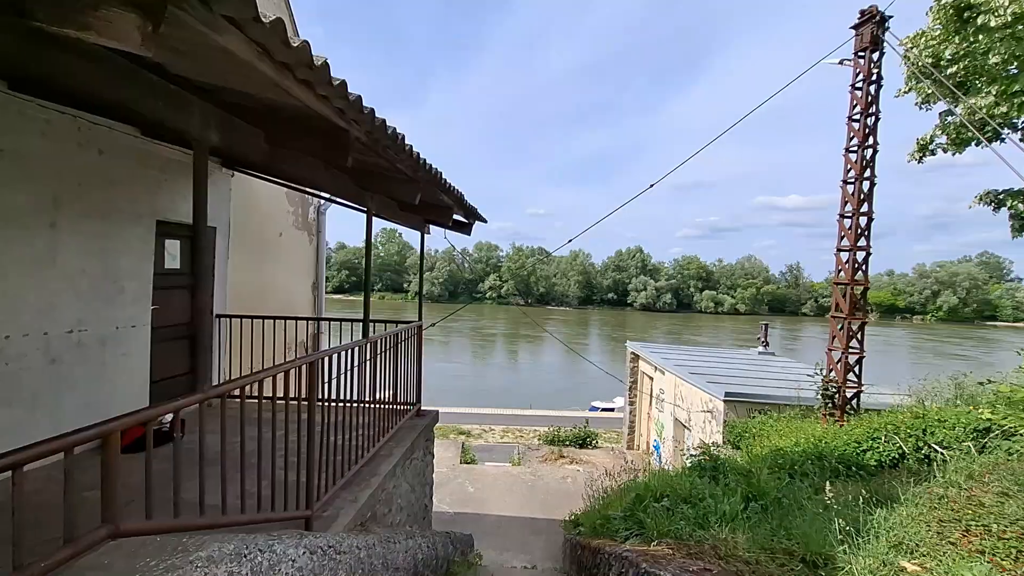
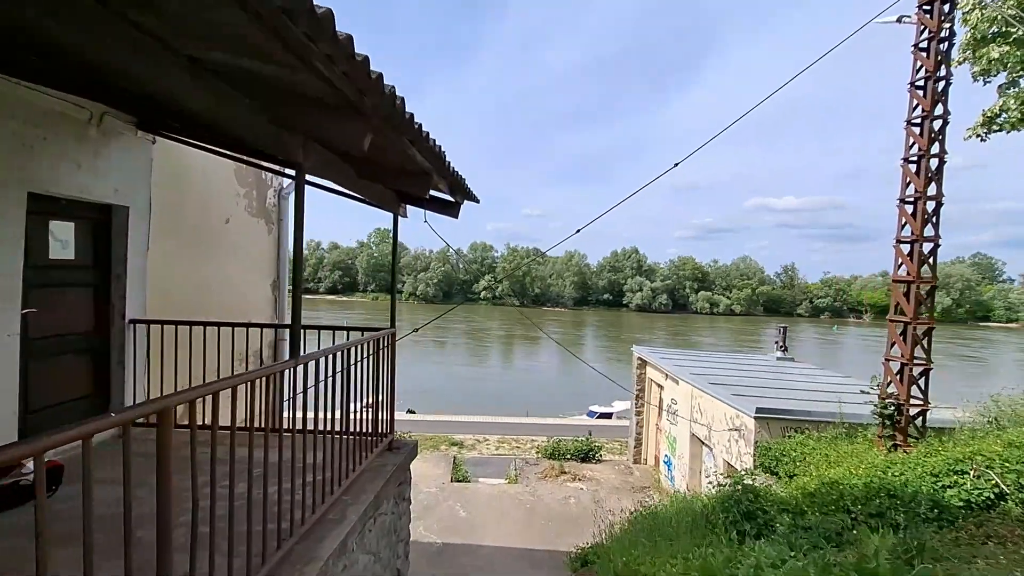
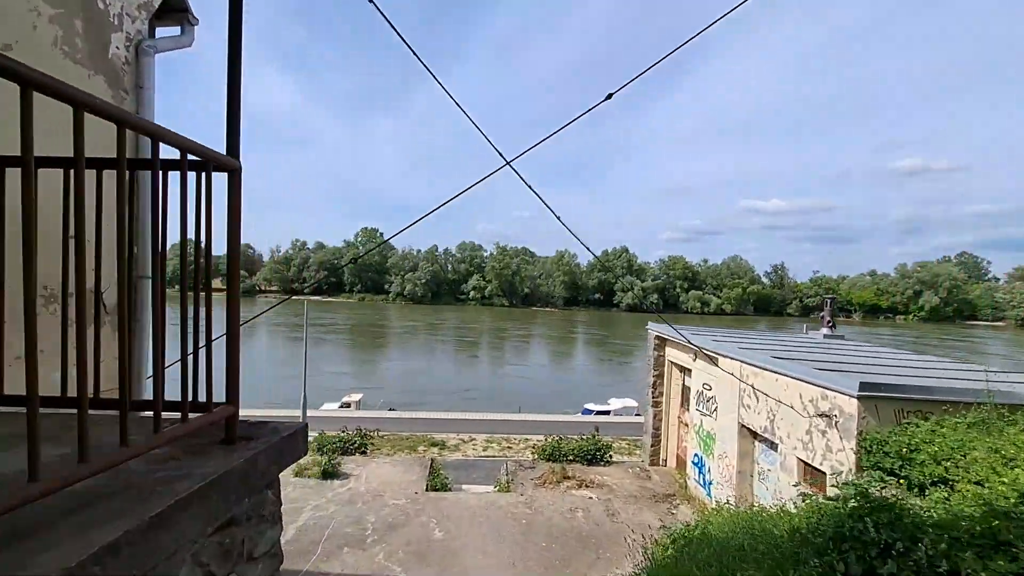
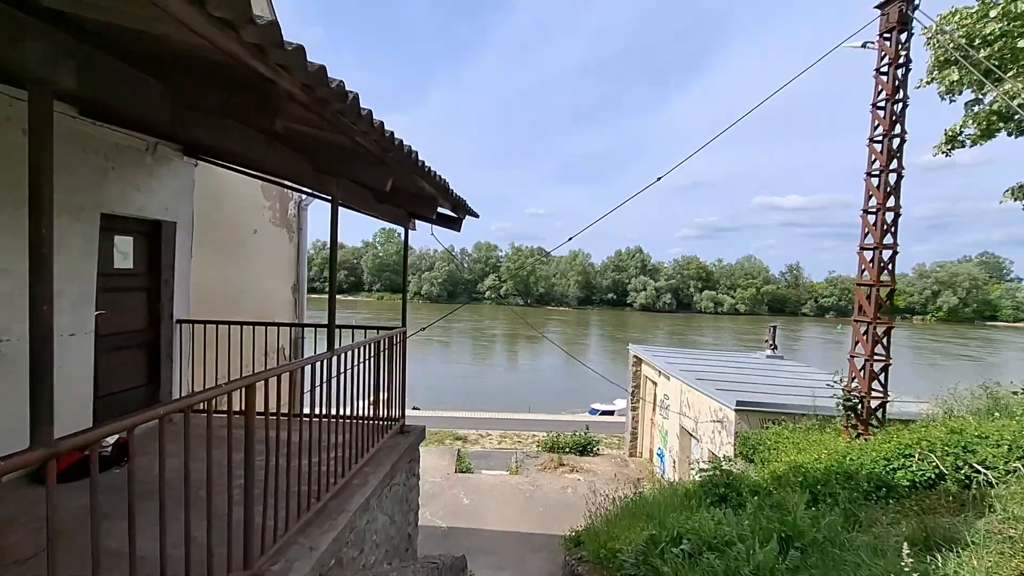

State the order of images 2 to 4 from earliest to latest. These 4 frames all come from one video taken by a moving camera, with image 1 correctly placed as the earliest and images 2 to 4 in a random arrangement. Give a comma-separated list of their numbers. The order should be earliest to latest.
4, 2, 3
